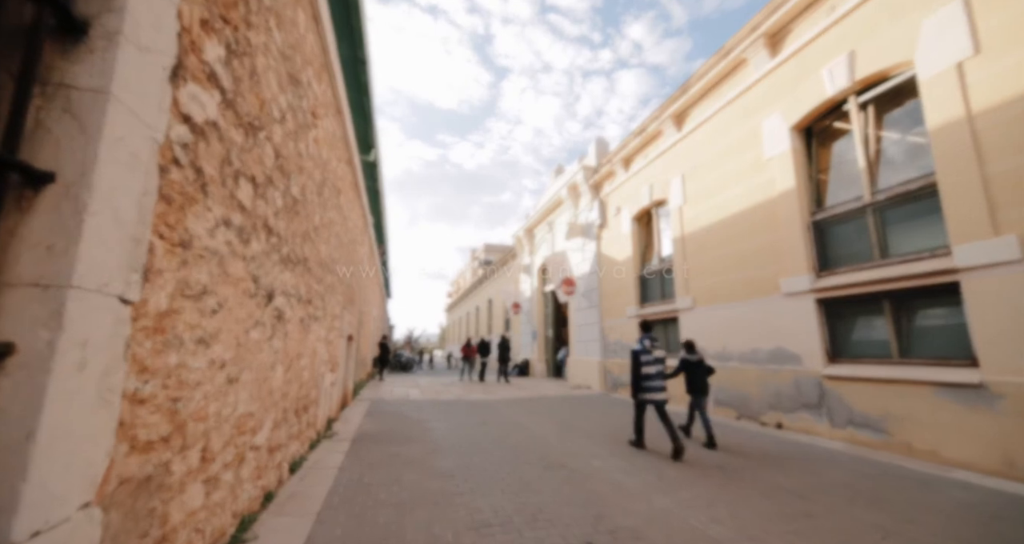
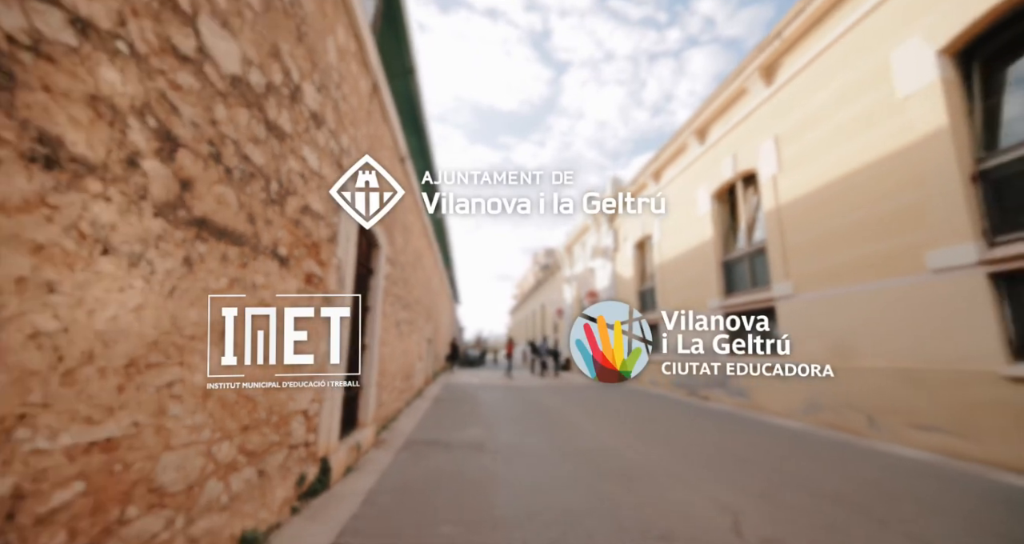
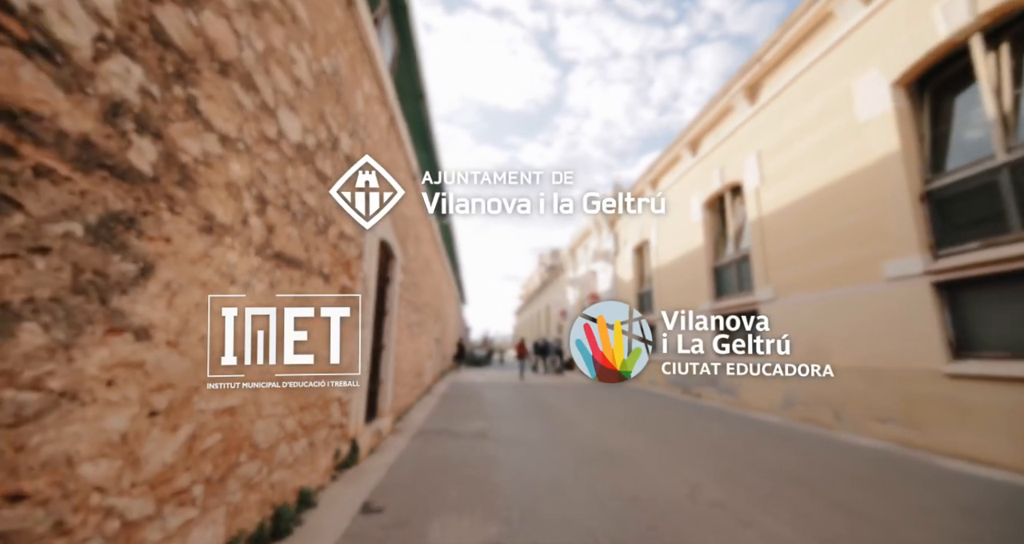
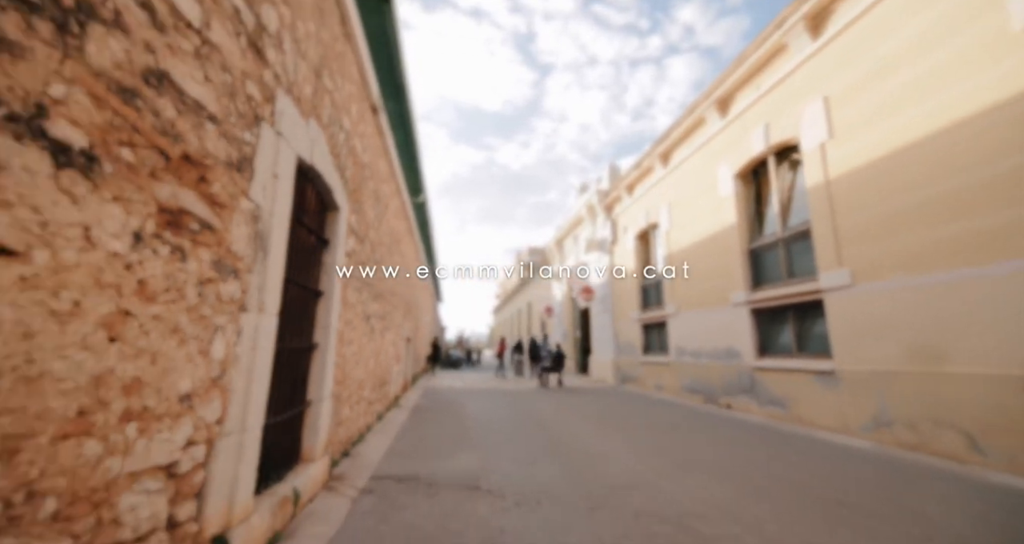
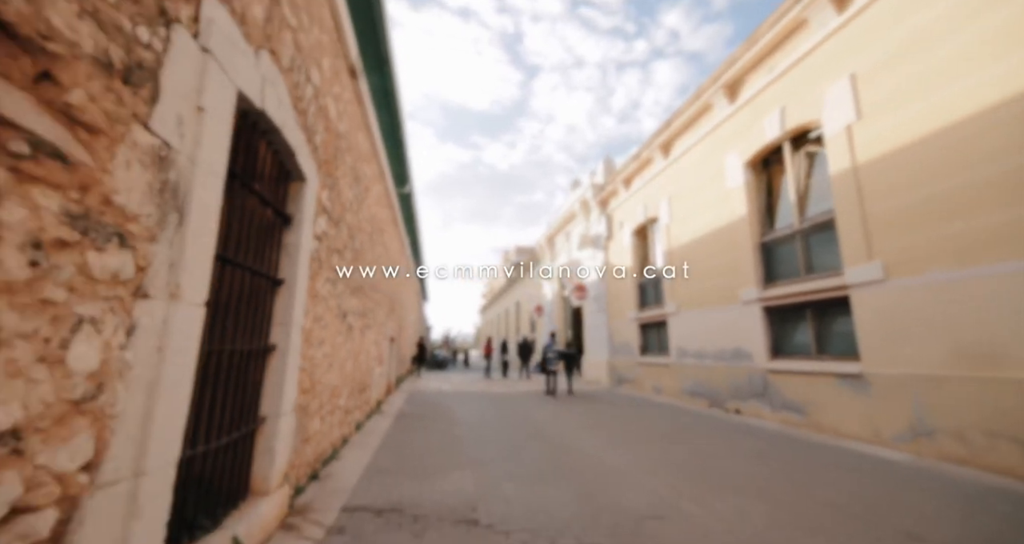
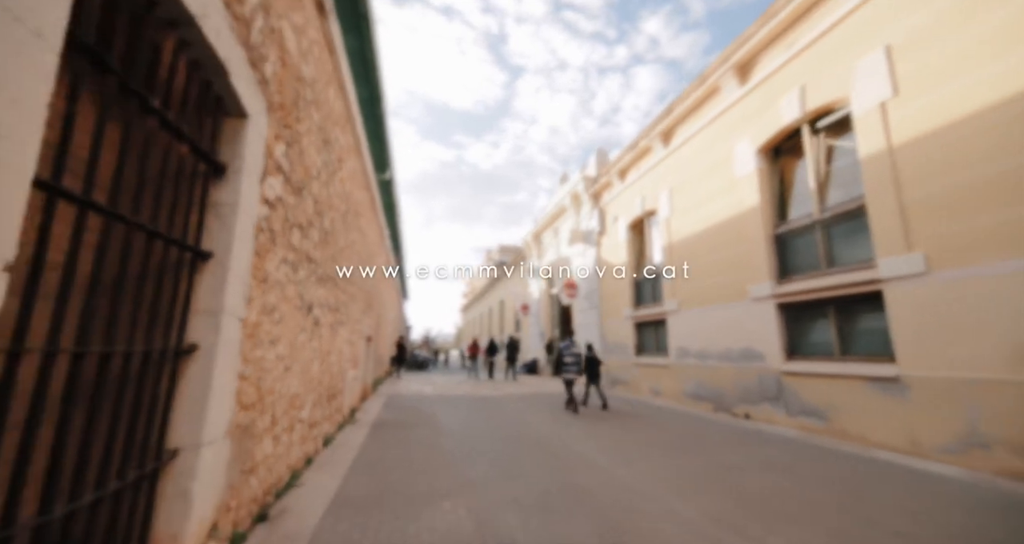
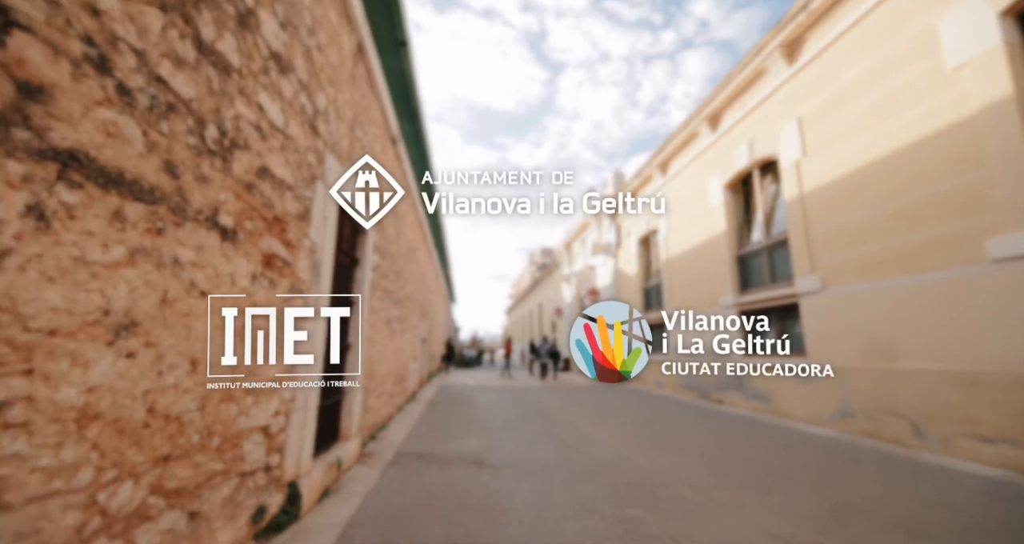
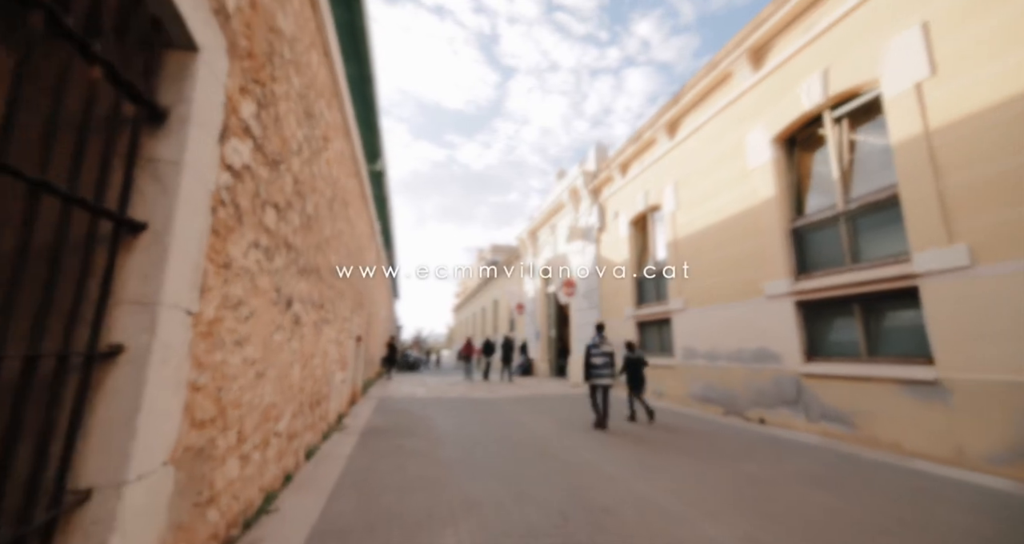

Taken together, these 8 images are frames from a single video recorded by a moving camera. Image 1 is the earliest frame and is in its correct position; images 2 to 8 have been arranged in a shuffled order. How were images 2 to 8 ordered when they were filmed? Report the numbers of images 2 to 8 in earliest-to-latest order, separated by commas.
8, 6, 5, 4, 7, 2, 3
